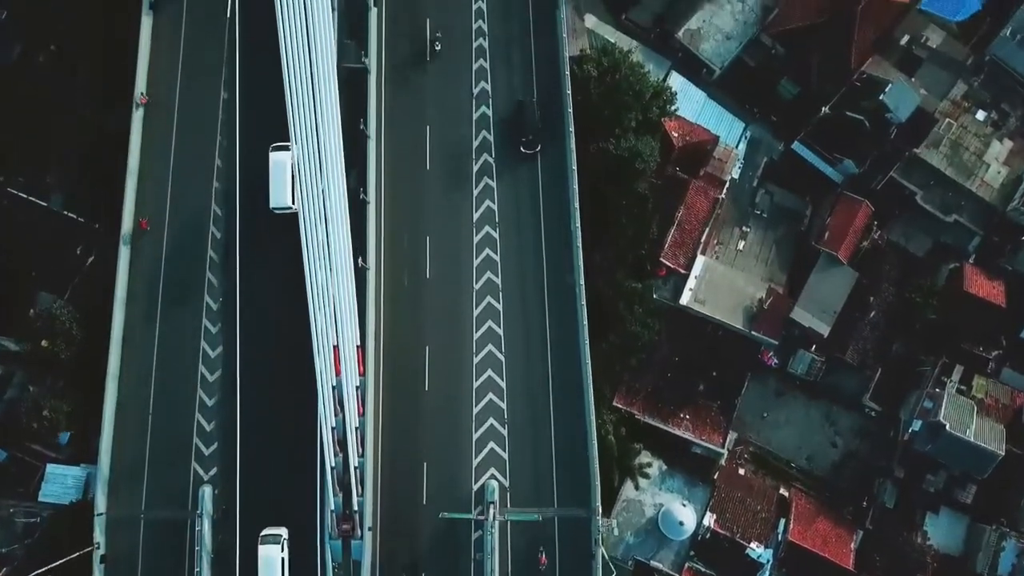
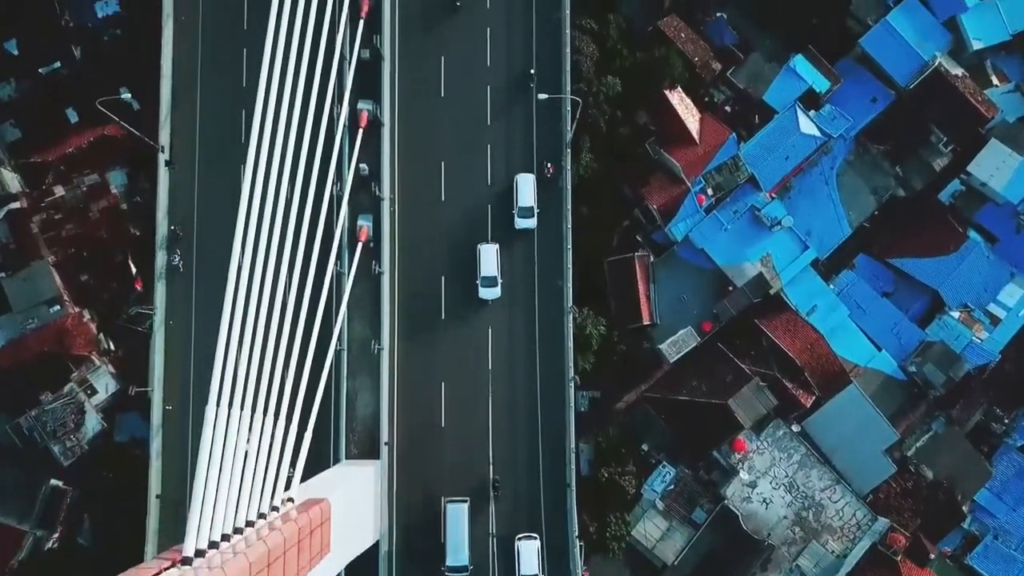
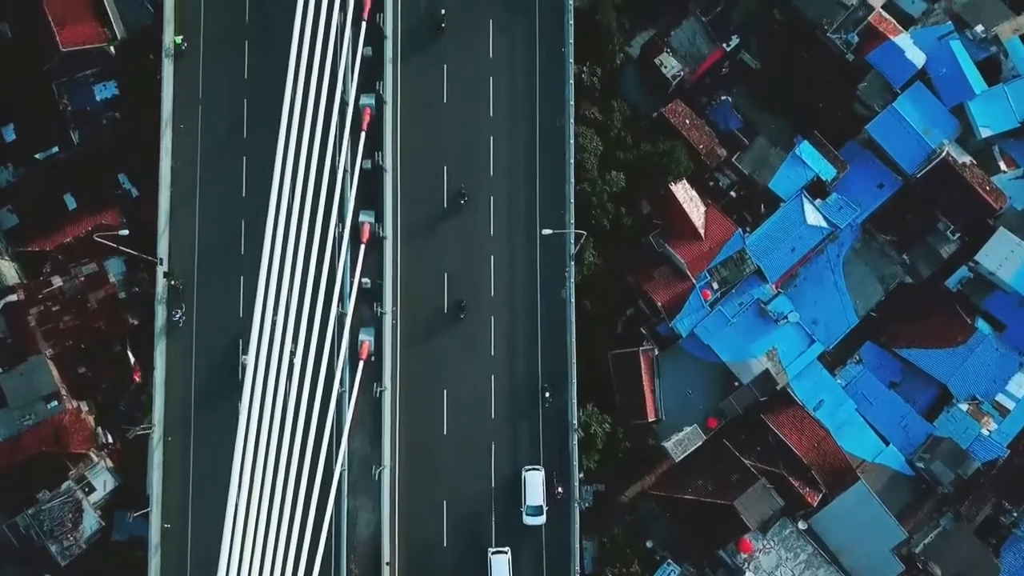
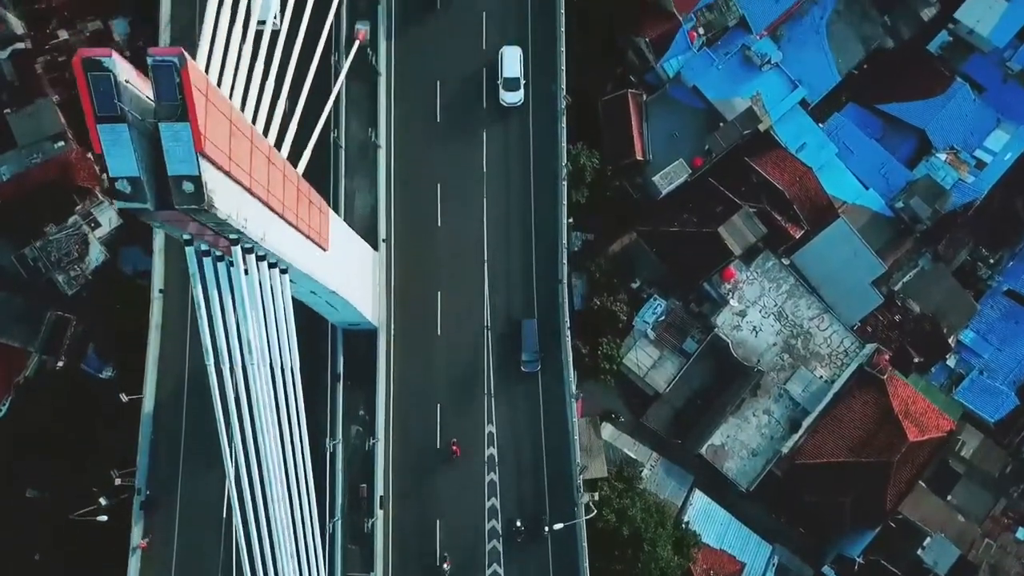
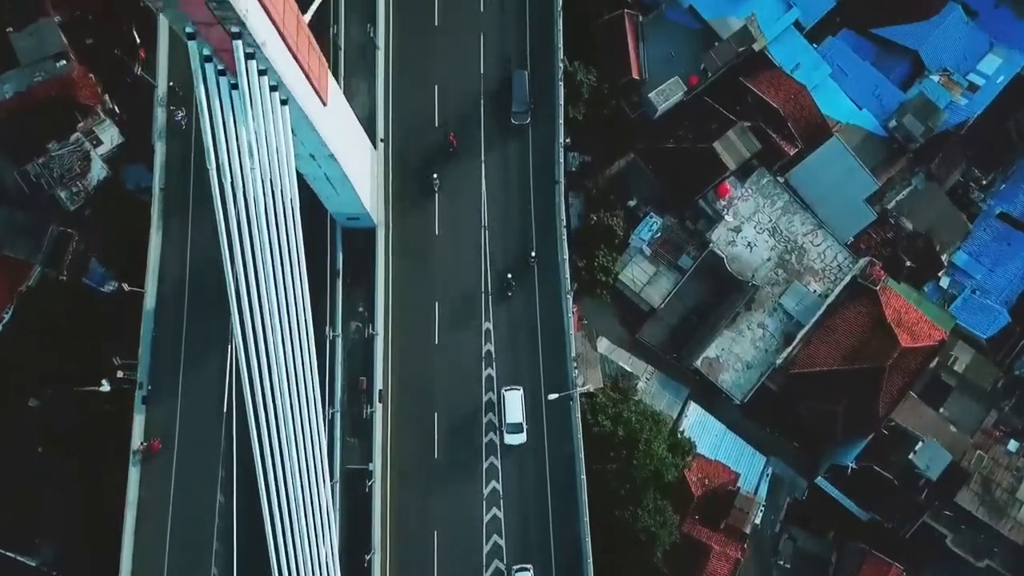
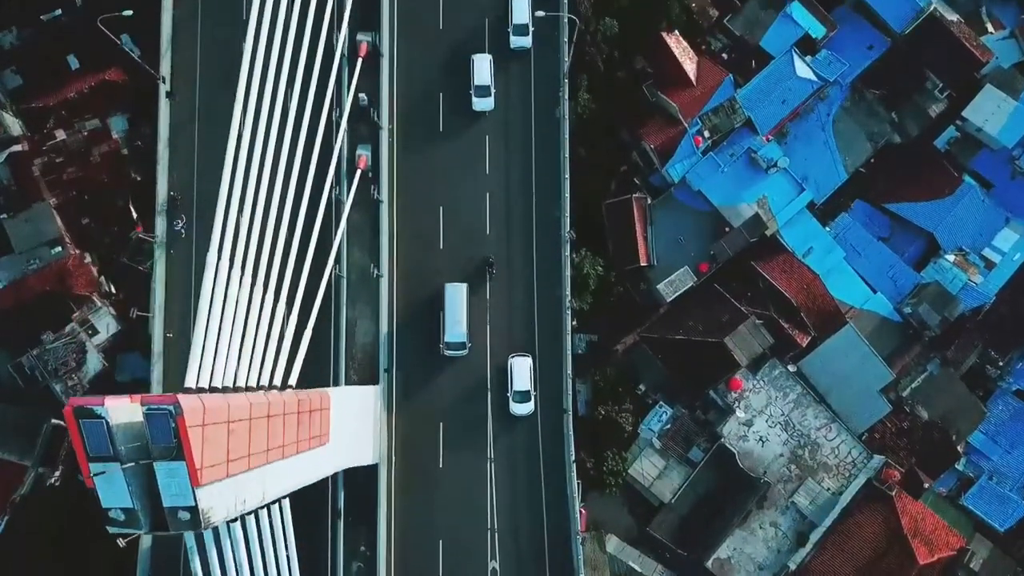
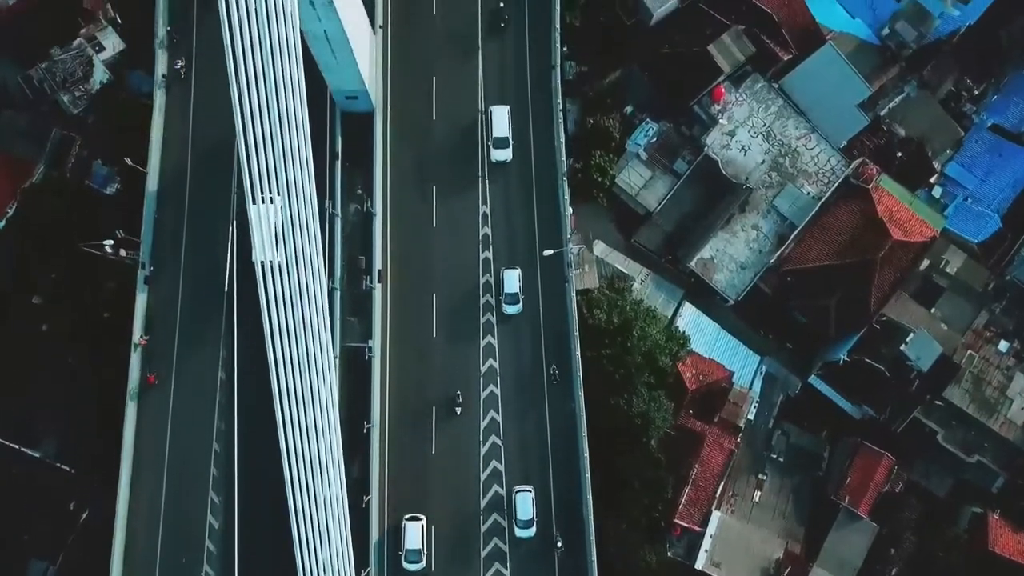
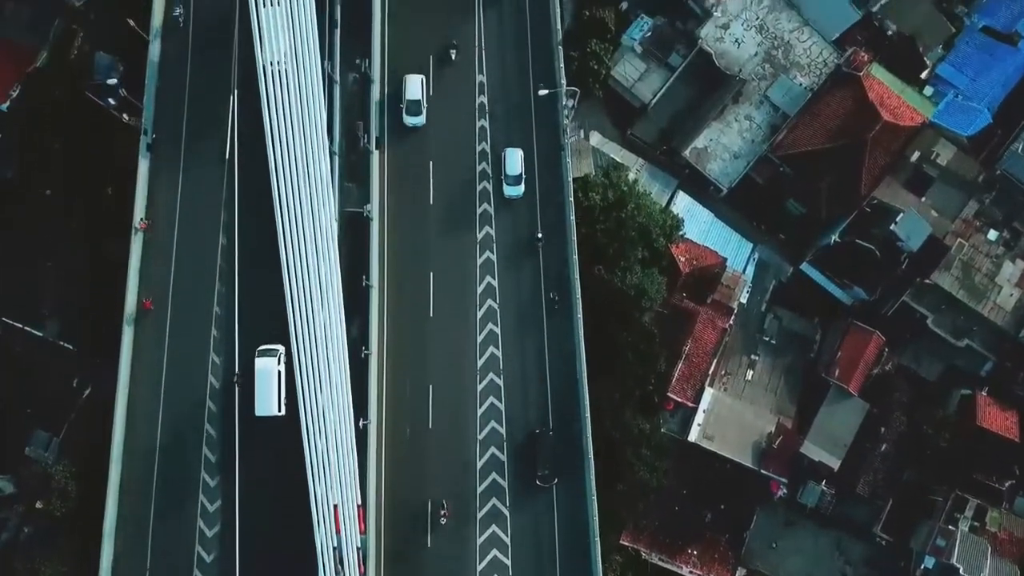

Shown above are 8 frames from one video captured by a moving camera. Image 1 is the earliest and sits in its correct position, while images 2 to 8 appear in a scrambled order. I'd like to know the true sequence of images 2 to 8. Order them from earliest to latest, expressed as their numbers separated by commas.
8, 7, 5, 4, 6, 2, 3
